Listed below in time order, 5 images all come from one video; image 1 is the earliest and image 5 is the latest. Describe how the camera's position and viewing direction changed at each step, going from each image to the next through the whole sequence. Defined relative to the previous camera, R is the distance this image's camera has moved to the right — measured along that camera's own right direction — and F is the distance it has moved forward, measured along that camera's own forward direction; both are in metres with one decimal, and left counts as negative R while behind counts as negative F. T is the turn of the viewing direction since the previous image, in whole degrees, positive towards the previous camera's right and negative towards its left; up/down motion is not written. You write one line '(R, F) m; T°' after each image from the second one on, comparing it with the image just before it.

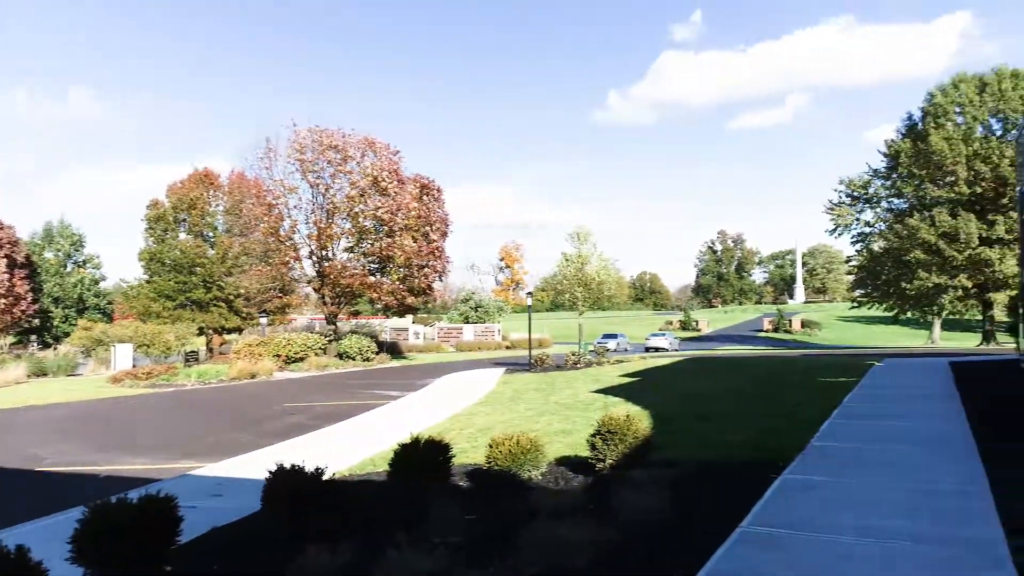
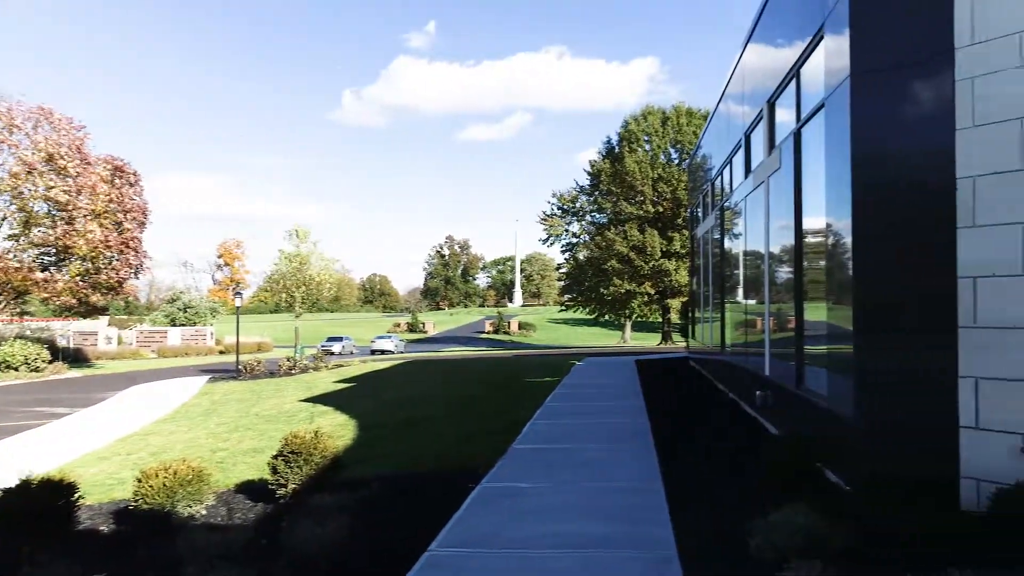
(+0.4, +0.5) m; +21°
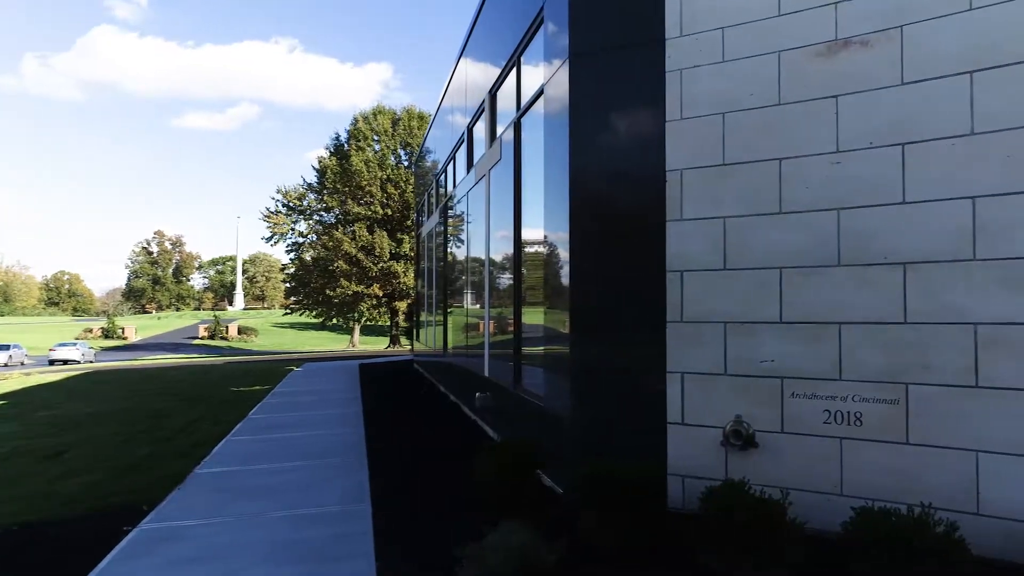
(+0.3, +0.7) m; +21°
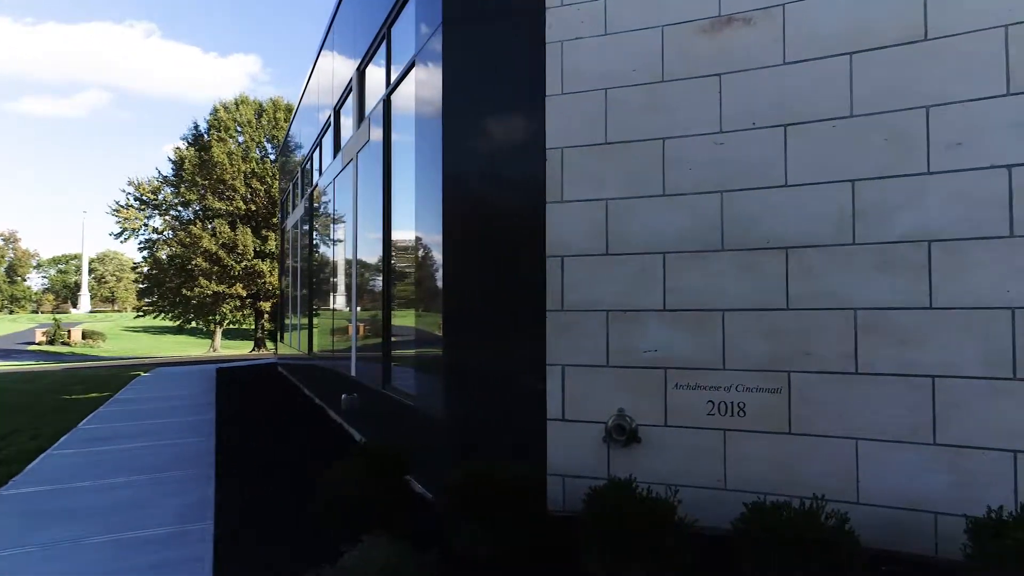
(0.0, +0.4) m; +10°
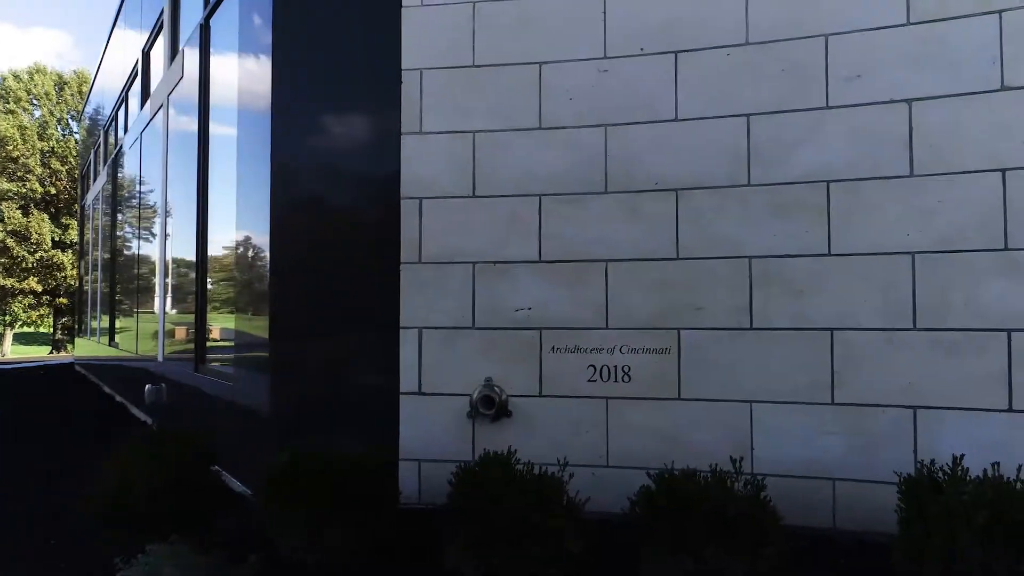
(0.0, +0.6) m; +13°
